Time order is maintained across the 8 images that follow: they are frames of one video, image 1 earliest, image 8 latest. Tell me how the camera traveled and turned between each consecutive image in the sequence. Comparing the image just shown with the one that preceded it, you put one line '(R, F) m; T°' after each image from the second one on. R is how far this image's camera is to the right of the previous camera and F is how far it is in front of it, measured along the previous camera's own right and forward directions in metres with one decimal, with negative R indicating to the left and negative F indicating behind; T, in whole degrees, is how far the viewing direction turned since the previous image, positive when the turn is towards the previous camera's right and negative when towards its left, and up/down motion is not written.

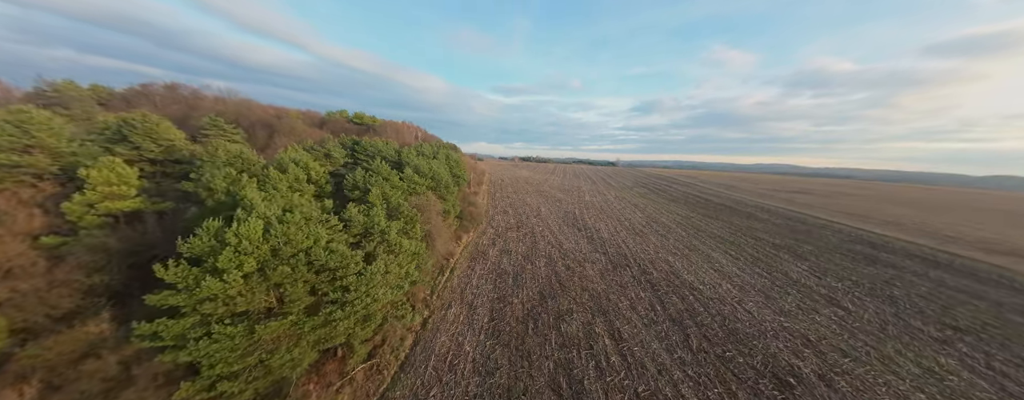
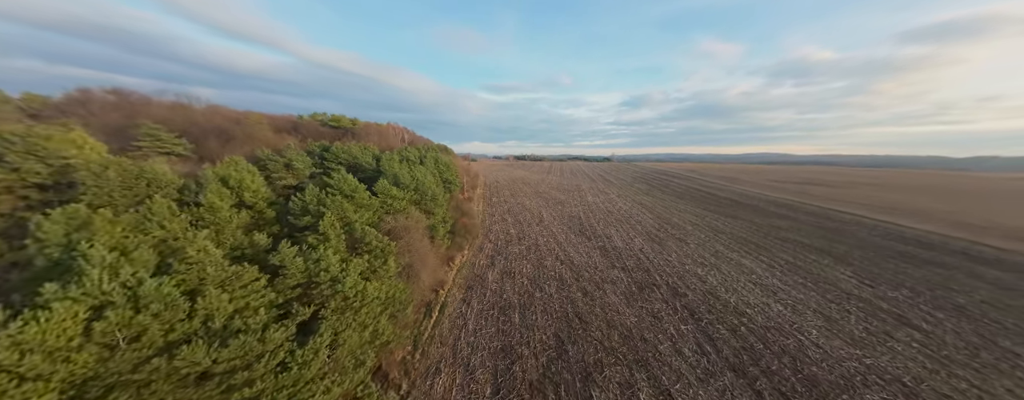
(-0.4, +3.6) m; +1°
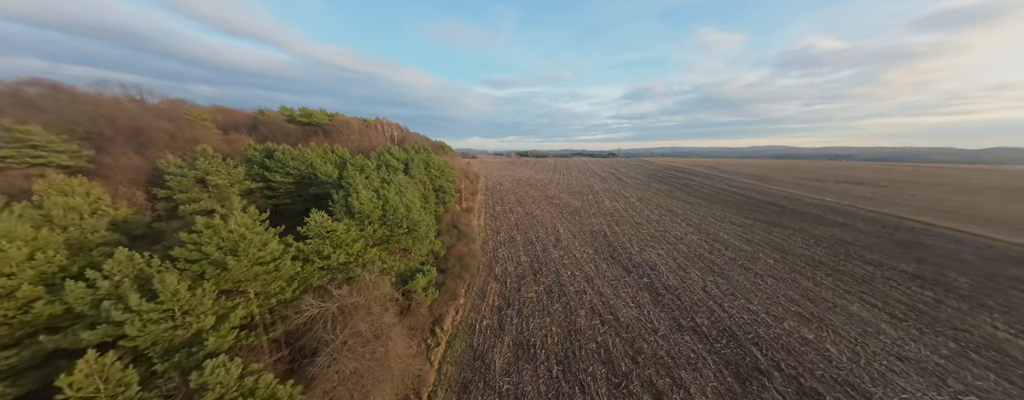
(-0.7, +6.1) m; 0°
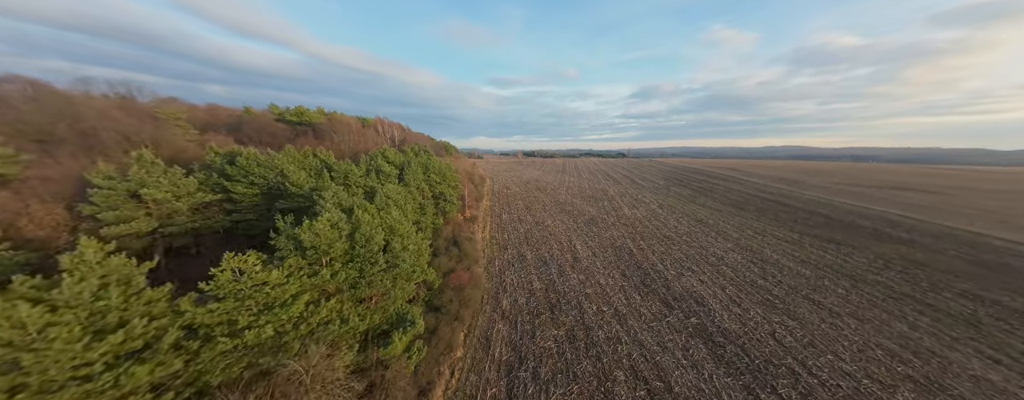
(-0.3, +3.2) m; -1°
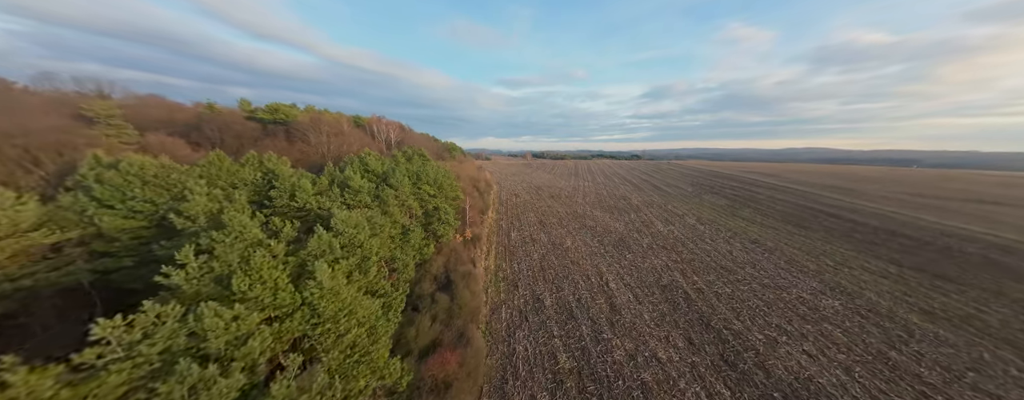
(-0.3, +5.0) m; -2°
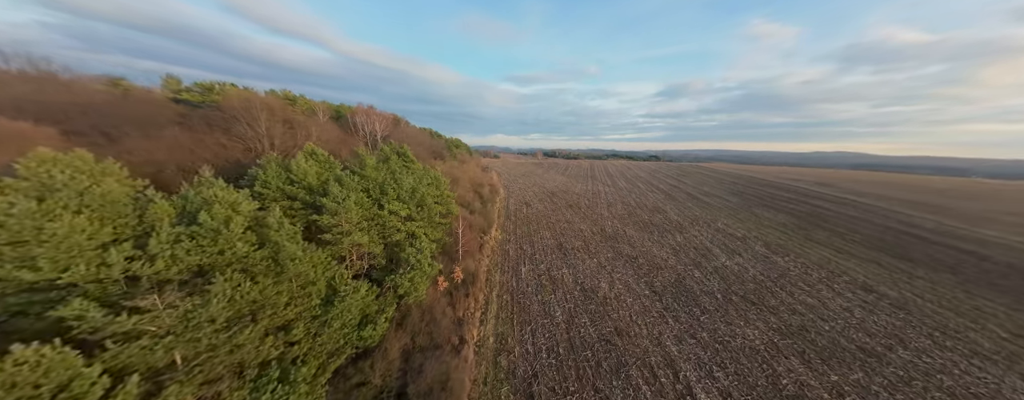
(-0.3, +6.5) m; -2°
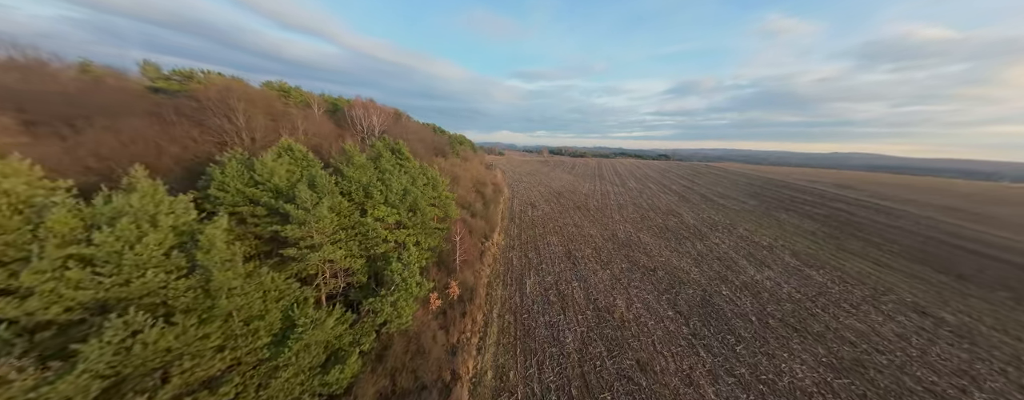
(0.0, +1.7) m; -1°
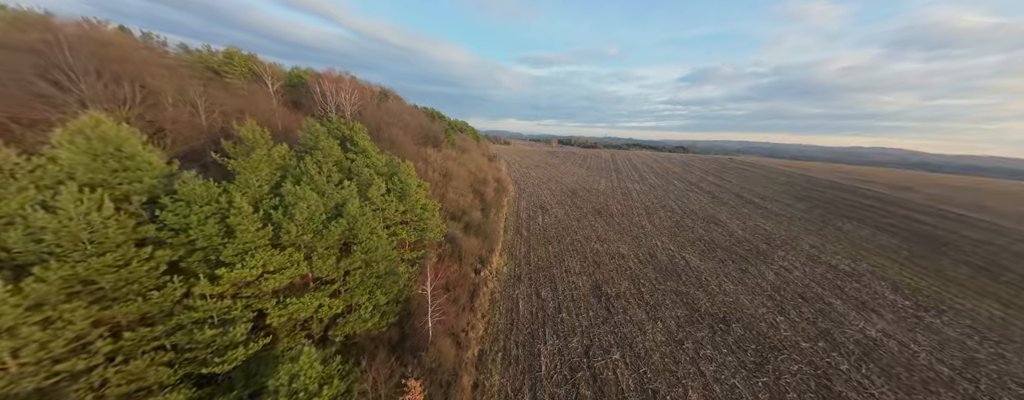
(-0.1, +5.2) m; -1°
